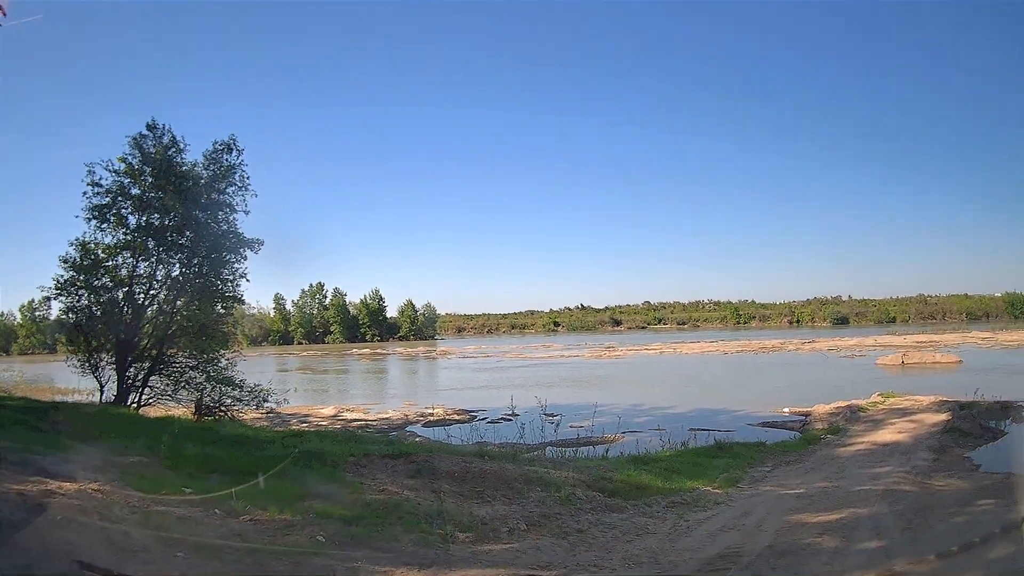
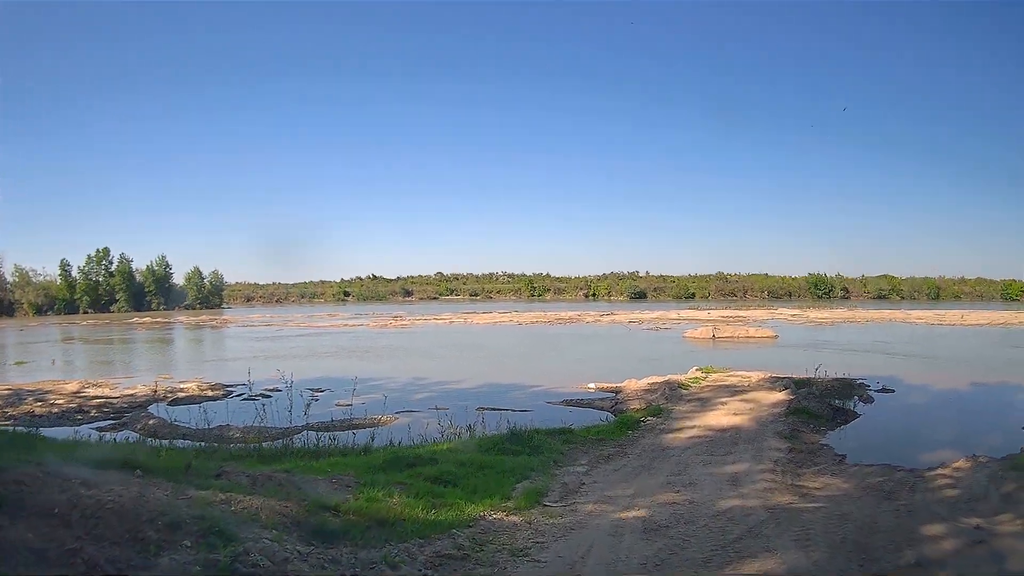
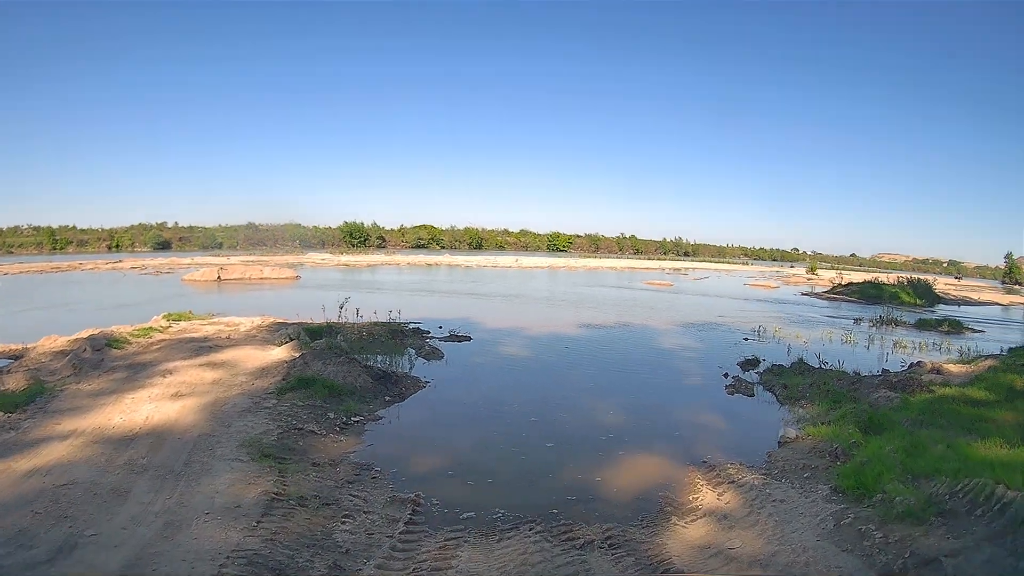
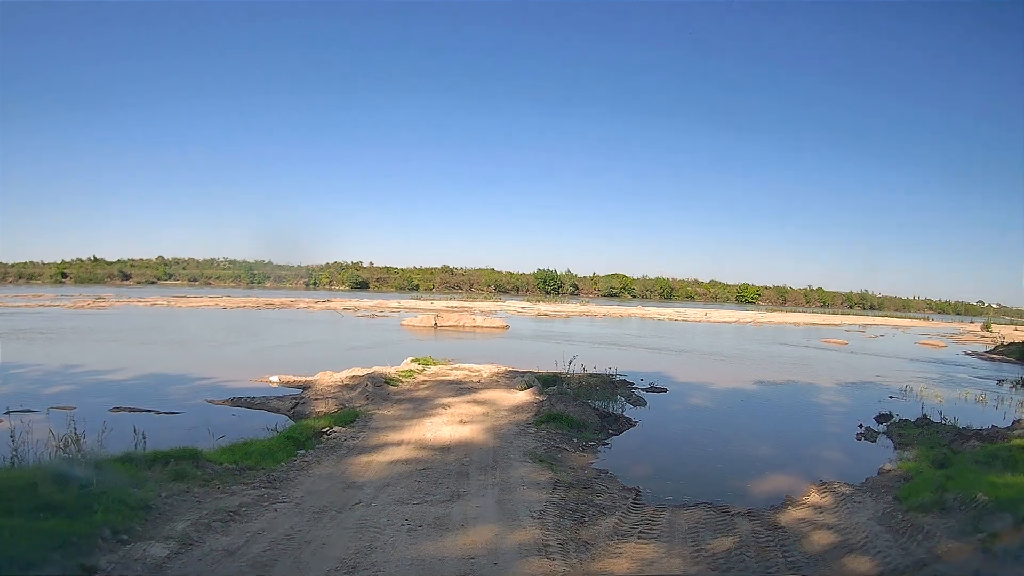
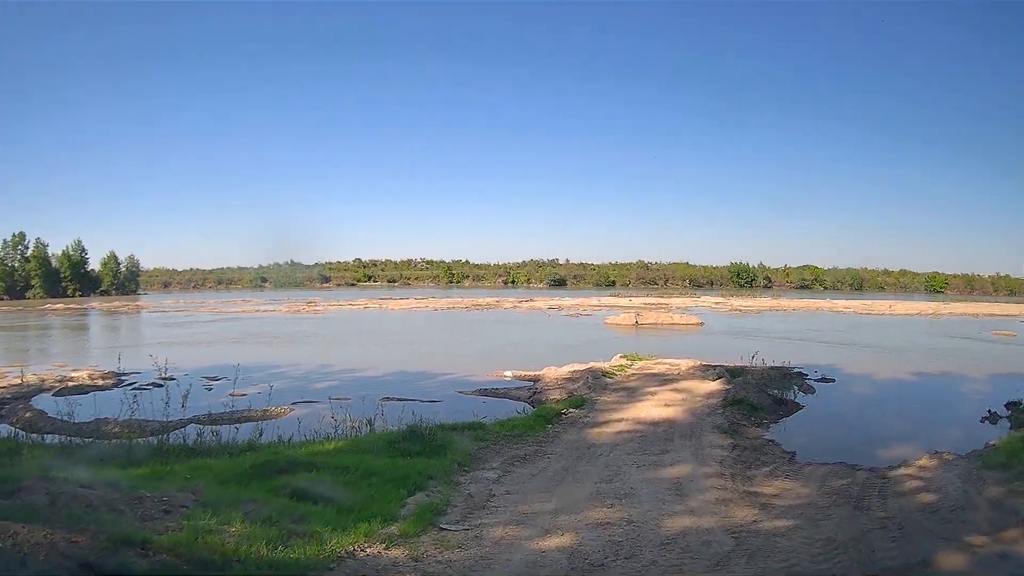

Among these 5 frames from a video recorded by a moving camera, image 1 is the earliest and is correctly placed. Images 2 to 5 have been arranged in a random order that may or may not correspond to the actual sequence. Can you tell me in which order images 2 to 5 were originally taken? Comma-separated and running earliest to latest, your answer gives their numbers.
2, 5, 4, 3
